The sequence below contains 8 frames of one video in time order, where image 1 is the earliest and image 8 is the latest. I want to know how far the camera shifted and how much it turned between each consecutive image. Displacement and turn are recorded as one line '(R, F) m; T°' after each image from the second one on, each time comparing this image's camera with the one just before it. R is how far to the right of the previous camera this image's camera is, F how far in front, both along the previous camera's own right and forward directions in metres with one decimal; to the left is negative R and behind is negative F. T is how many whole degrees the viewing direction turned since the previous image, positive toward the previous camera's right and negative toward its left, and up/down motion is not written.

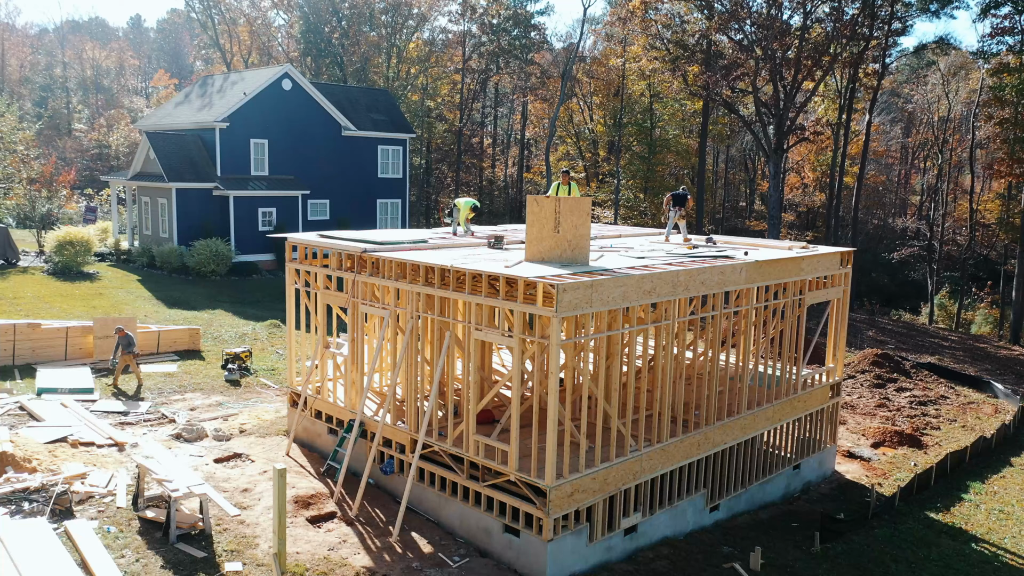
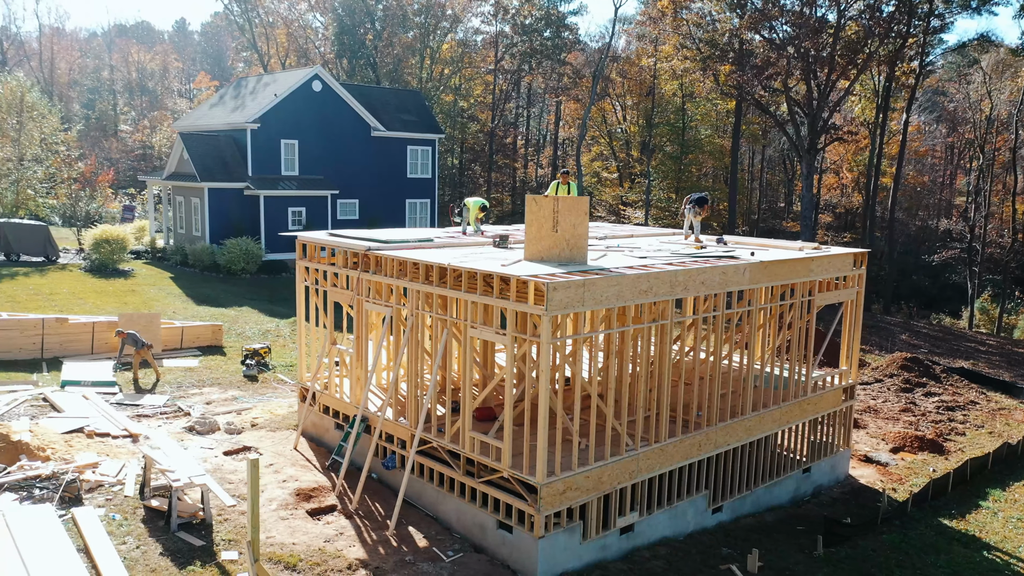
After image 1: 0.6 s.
(+0.5, -0.1) m; -3°
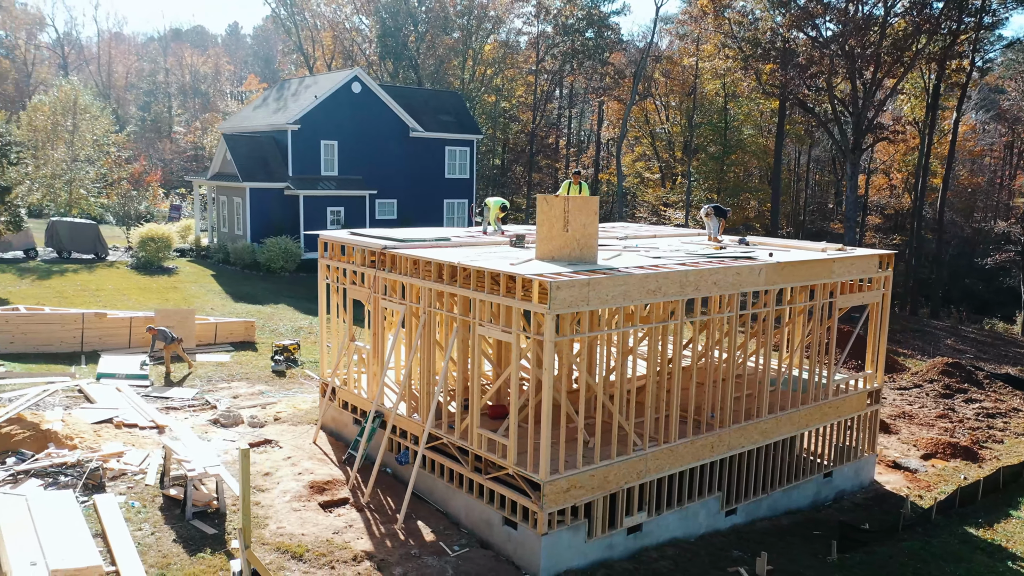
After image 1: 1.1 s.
(+0.4, -0.1) m; -3°
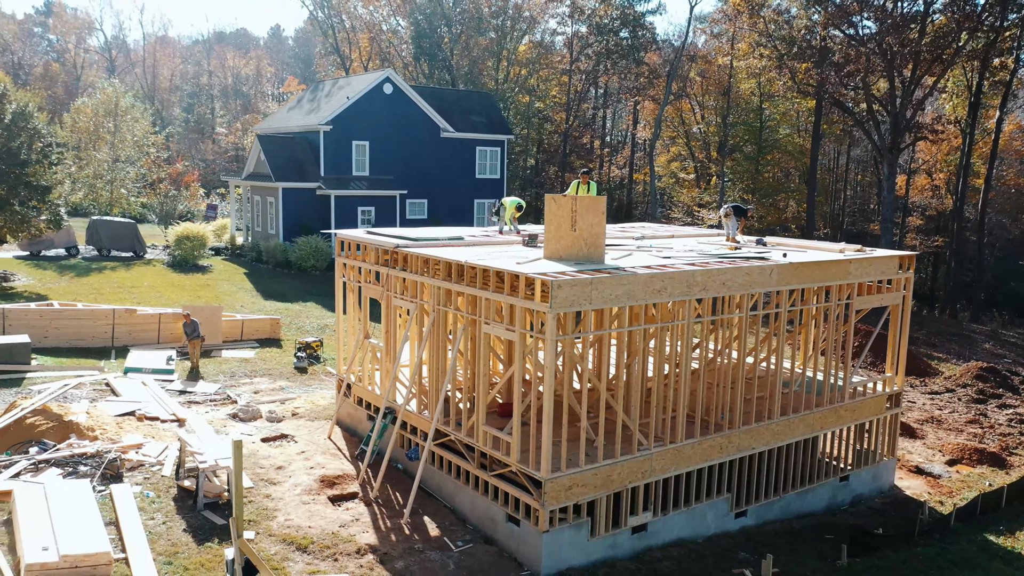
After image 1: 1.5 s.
(+0.4, -0.1) m; -3°
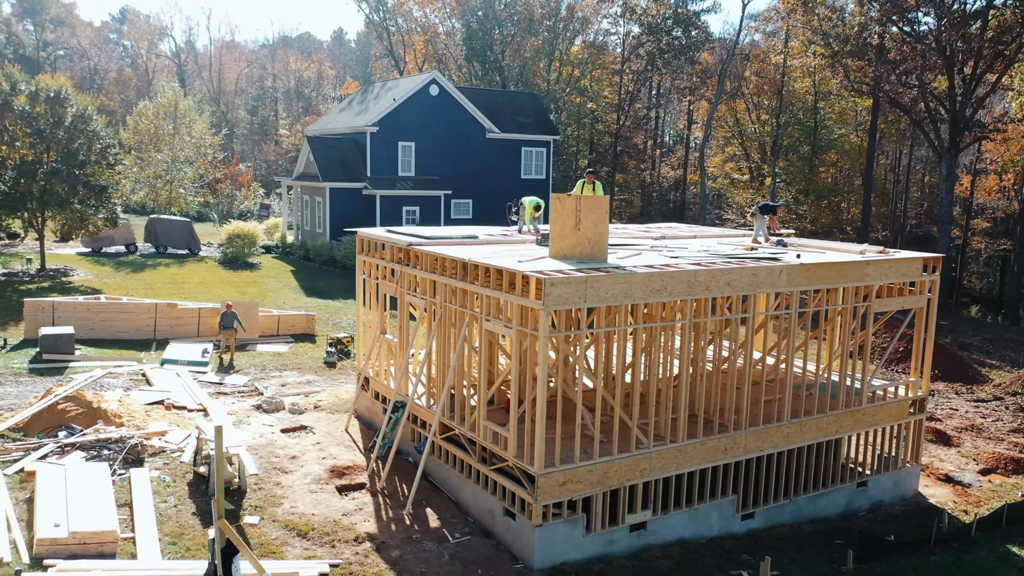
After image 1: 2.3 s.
(+0.7, -0.1) m; -4°
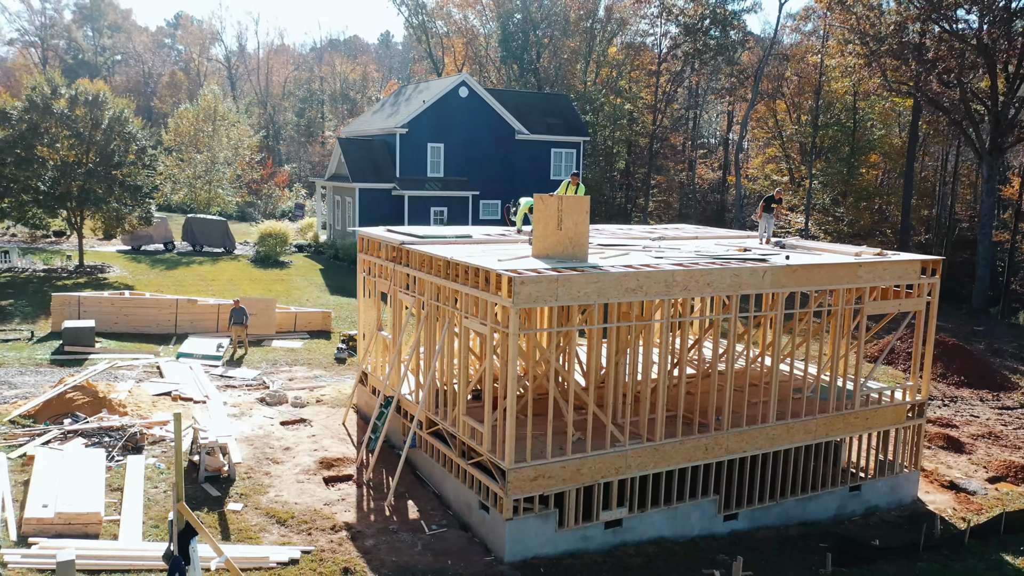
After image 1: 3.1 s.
(+0.8, -0.2) m; -3°
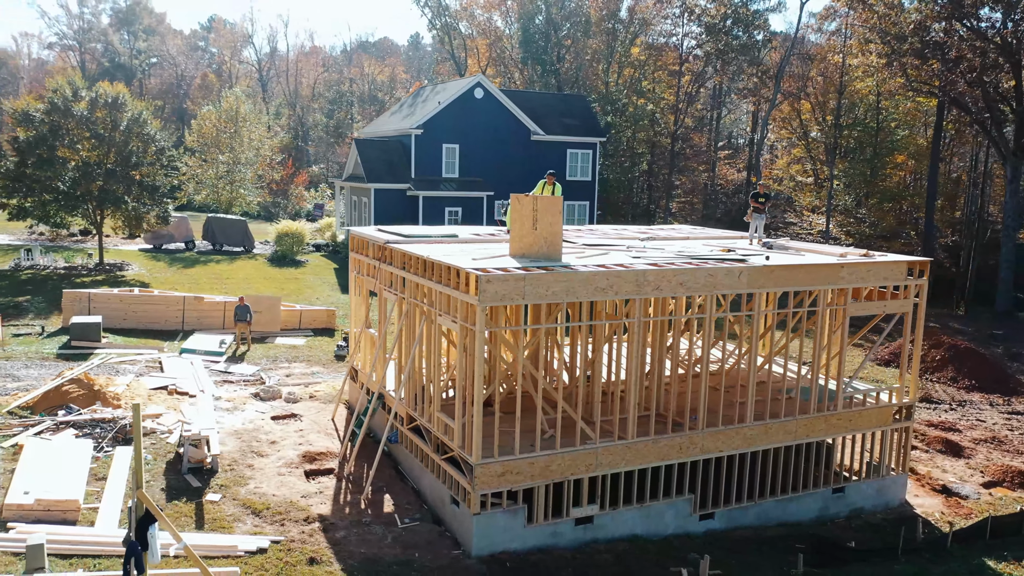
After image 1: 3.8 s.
(+0.7, -0.1) m; -2°
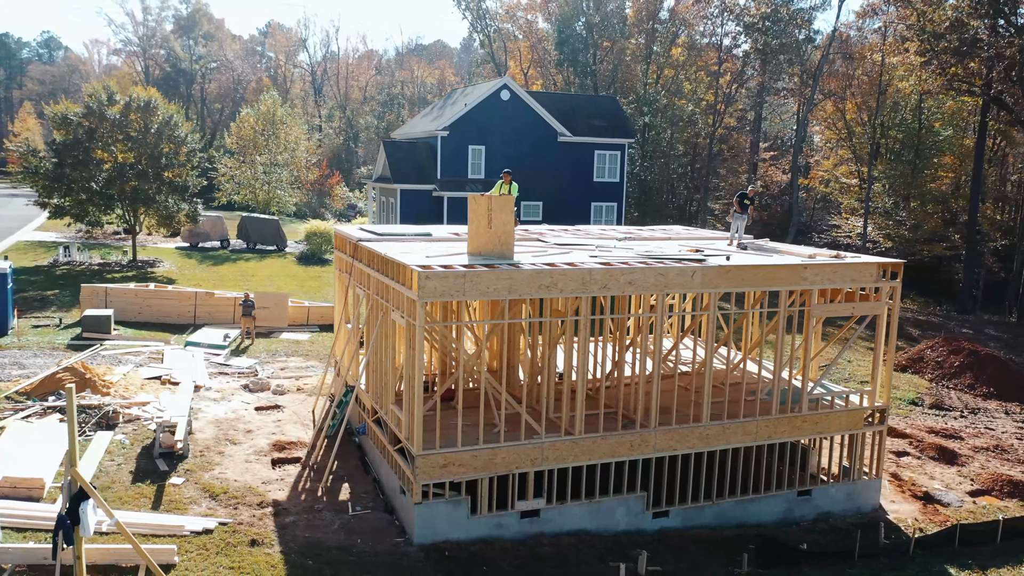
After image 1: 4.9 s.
(+1.3, -0.2) m; -4°
